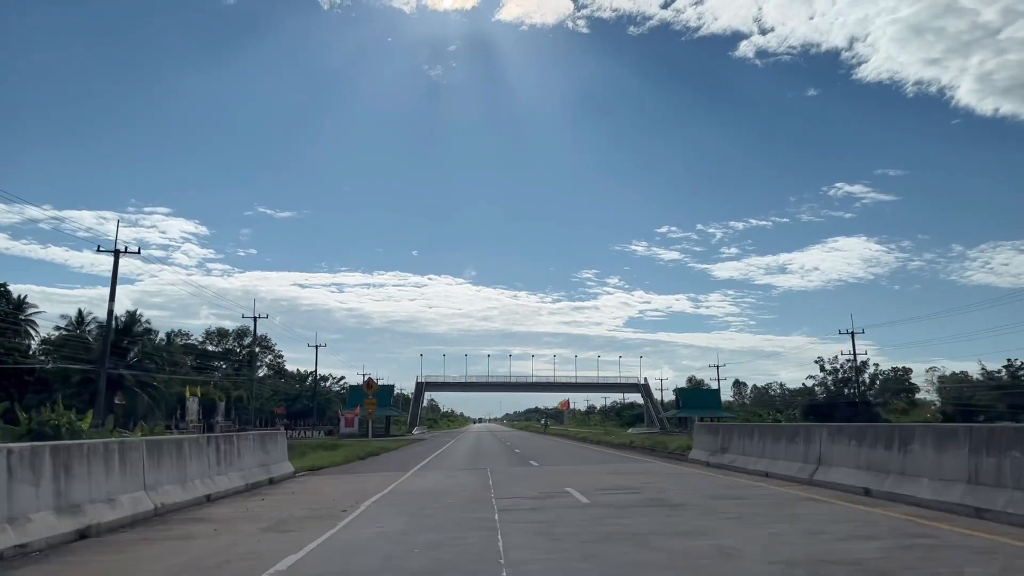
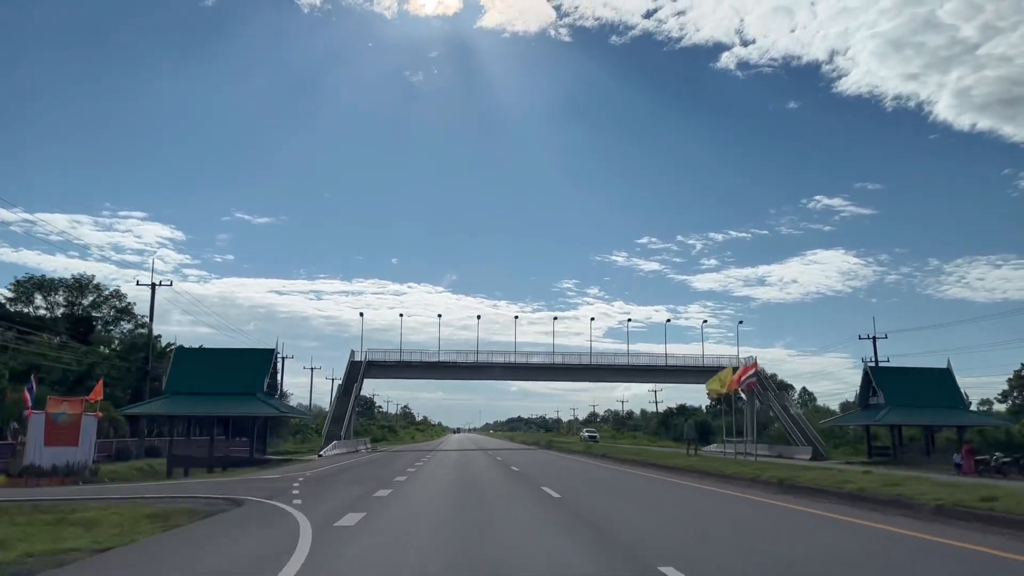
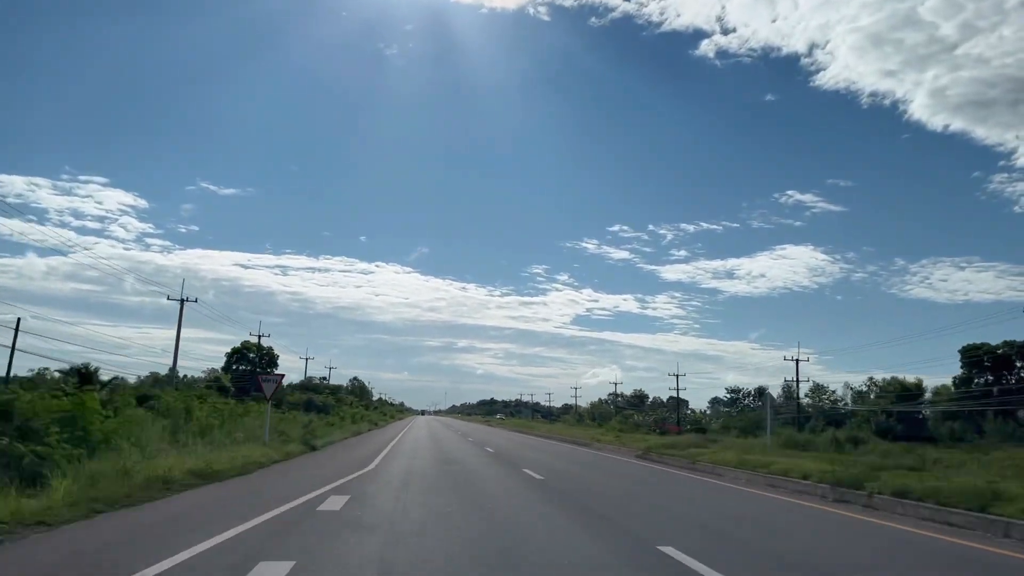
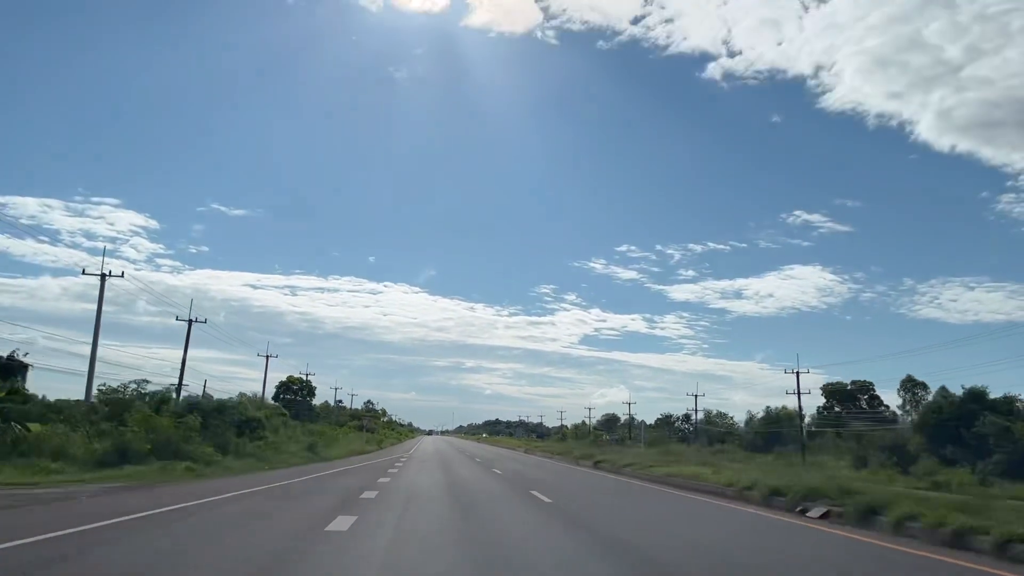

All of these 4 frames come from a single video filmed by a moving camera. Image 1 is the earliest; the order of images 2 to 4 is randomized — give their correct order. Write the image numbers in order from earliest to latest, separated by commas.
2, 4, 3
